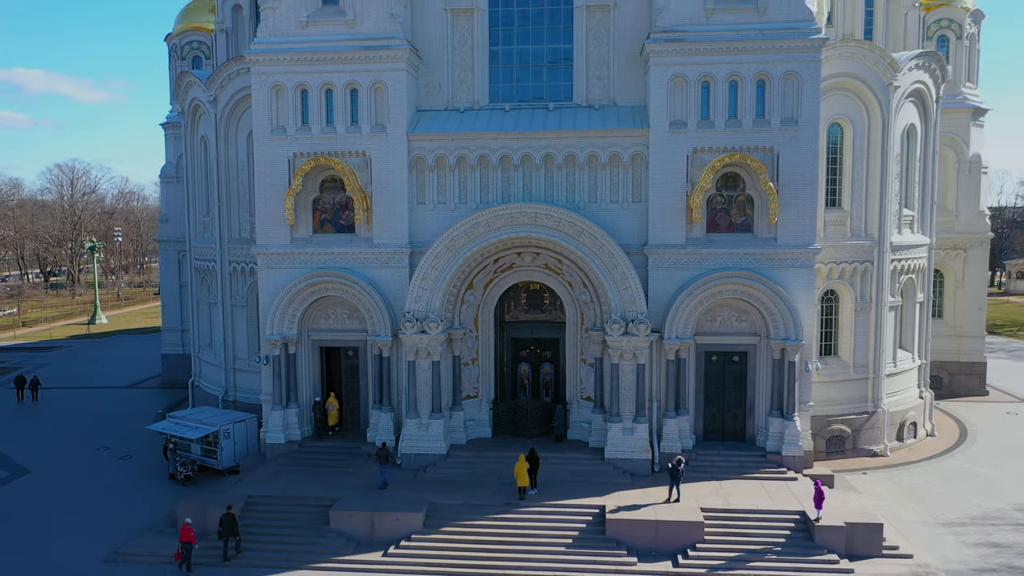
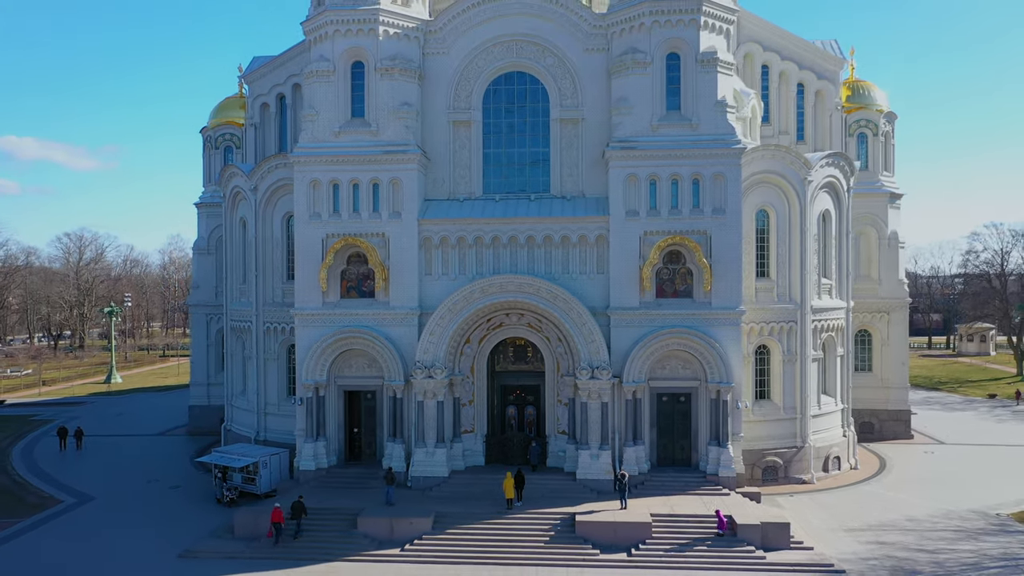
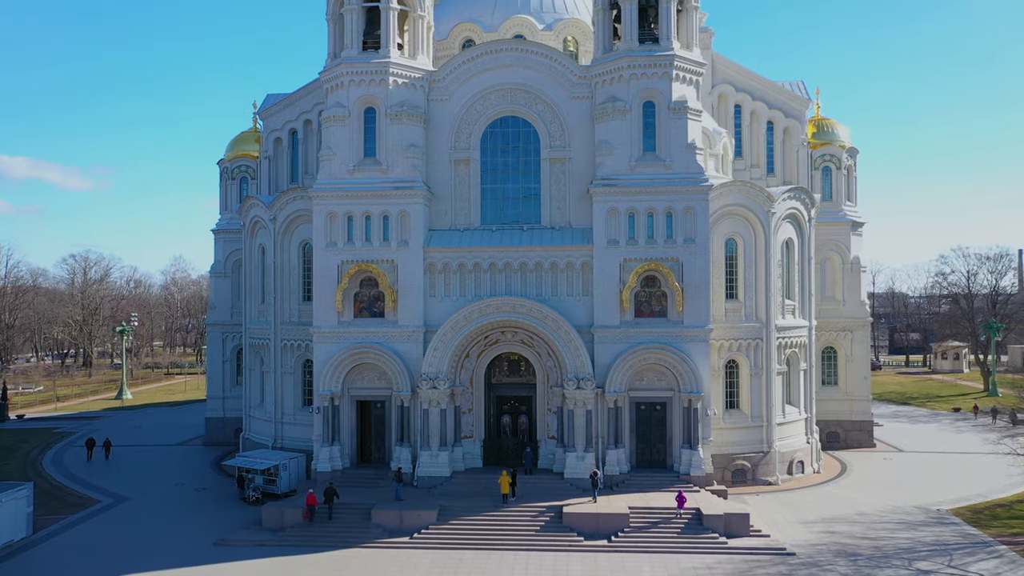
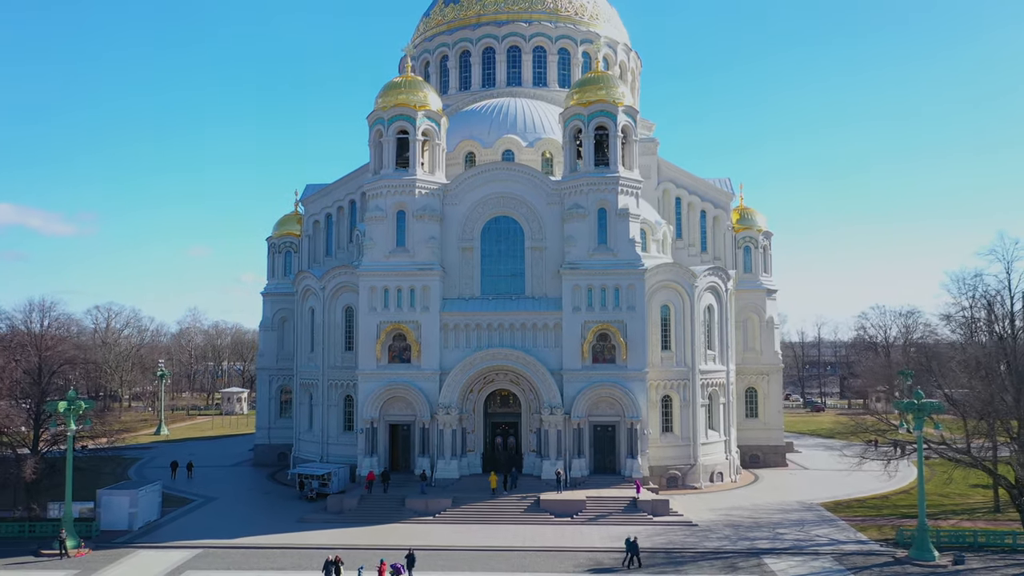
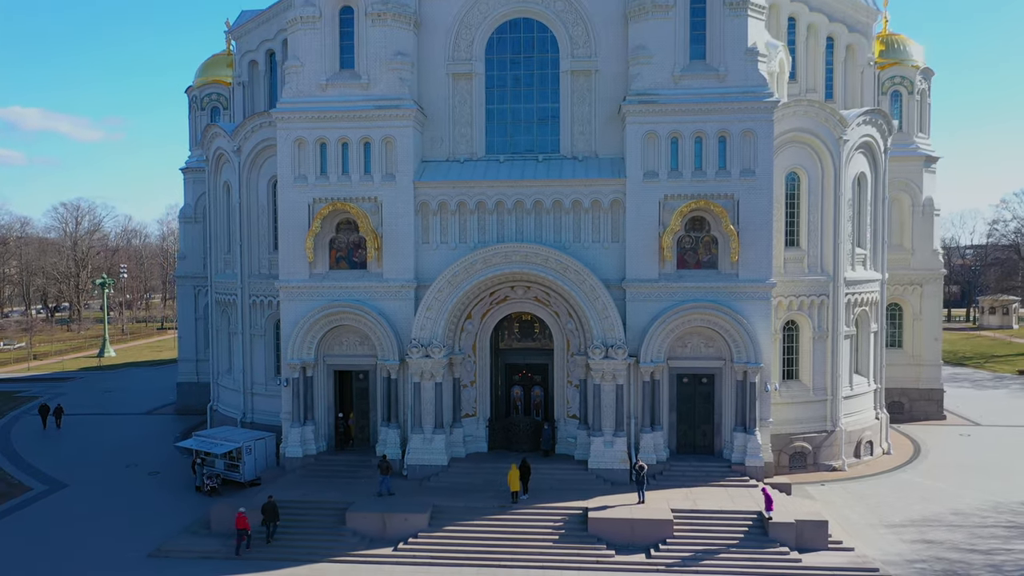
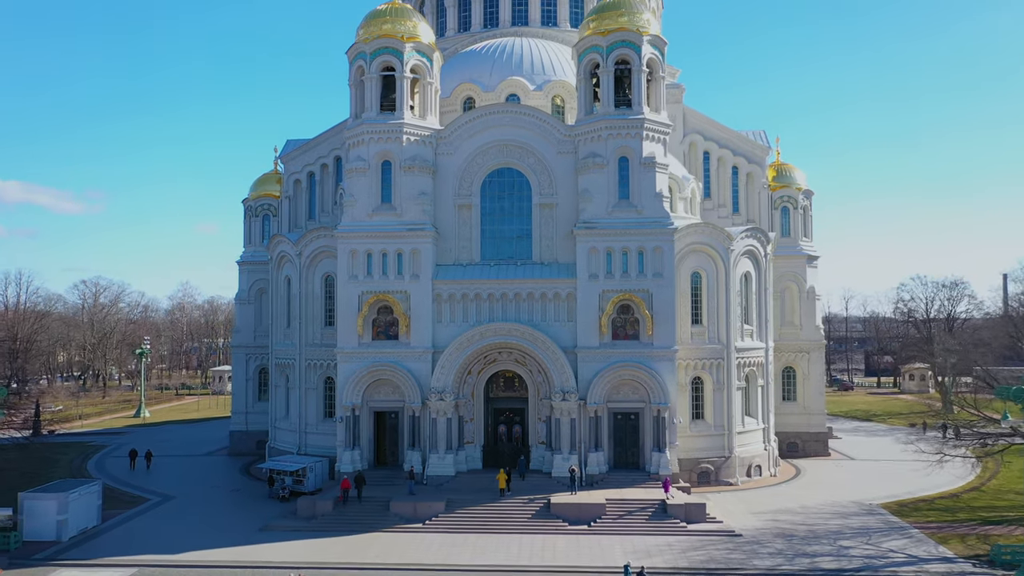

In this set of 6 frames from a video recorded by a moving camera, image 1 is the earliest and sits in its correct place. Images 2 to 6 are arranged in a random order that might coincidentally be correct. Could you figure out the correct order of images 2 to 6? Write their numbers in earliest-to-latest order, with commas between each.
5, 2, 3, 6, 4
